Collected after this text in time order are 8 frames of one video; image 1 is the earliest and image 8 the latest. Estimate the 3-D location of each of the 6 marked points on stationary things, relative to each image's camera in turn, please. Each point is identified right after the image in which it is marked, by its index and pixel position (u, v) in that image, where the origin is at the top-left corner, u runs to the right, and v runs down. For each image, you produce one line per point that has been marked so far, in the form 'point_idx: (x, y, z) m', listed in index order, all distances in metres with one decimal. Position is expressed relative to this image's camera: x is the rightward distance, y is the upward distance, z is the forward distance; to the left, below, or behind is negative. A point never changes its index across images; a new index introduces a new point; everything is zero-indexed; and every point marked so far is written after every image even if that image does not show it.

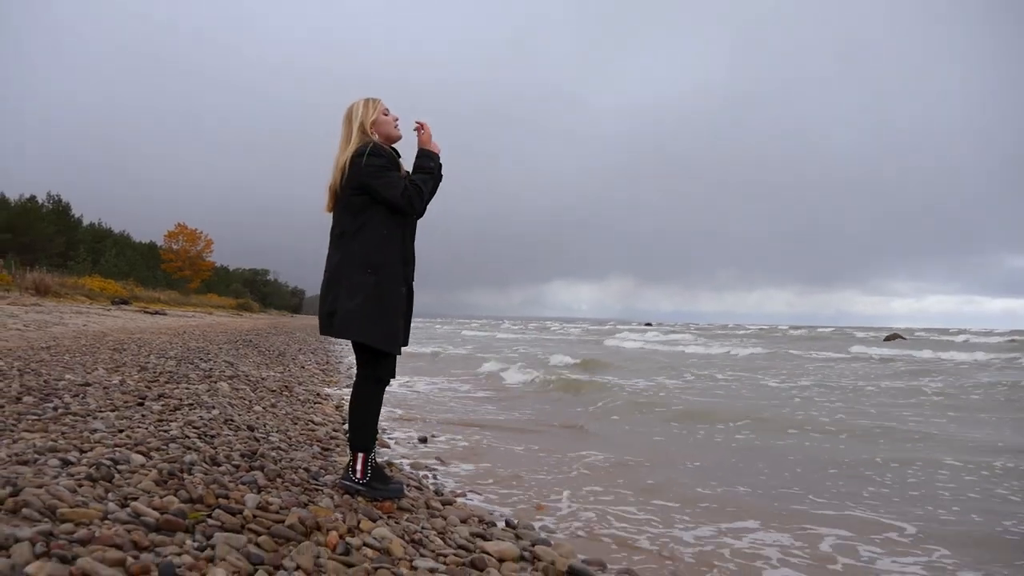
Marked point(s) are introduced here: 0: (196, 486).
0: (-1.8, -1.1, +3.4) m
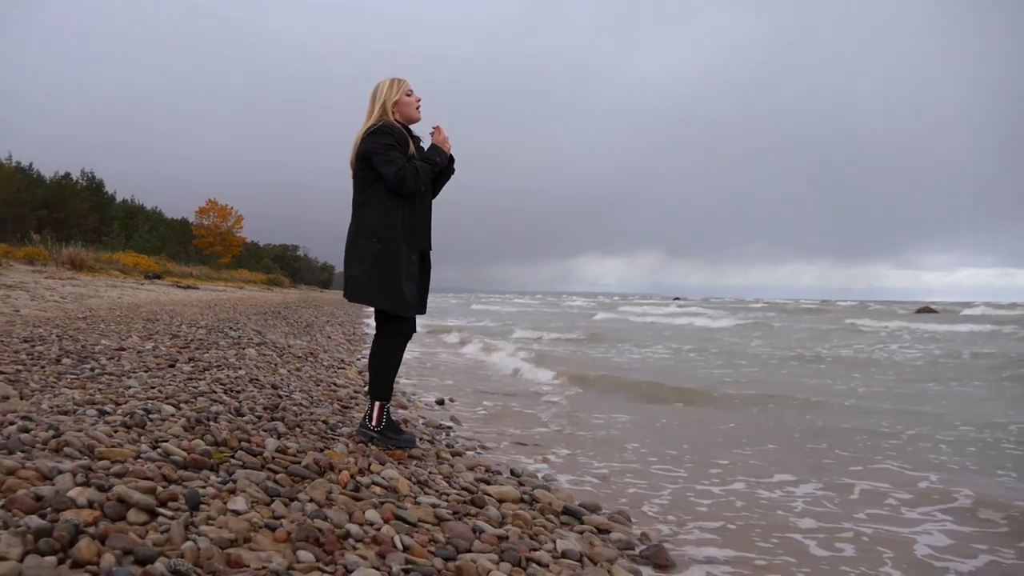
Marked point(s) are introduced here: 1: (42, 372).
0: (-1.8, -0.9, +3.6) m
1: (-4.3, -0.8, +5.3) m
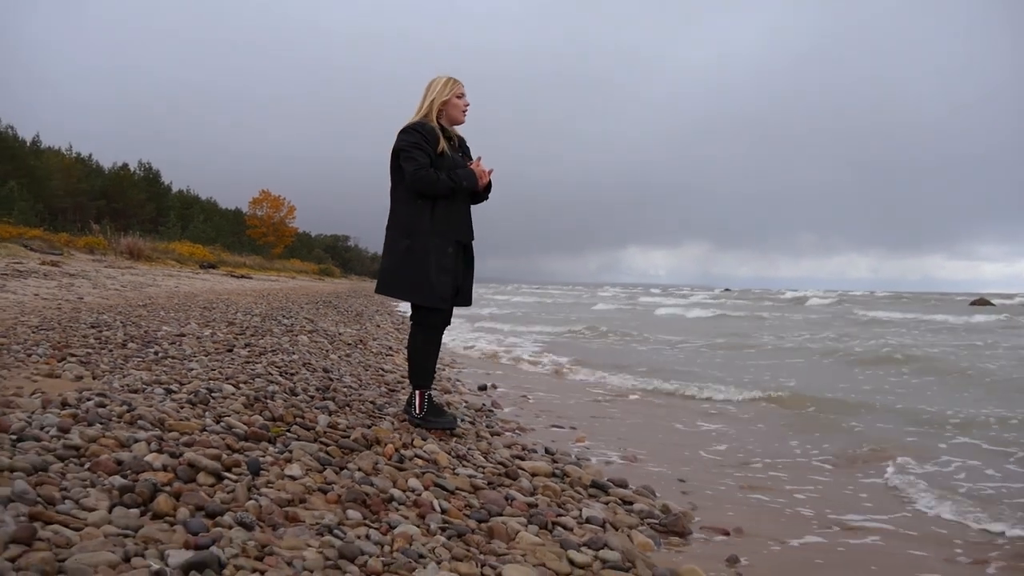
0: (-1.6, -0.8, +4.0) m
1: (-3.9, -0.7, +5.8) m
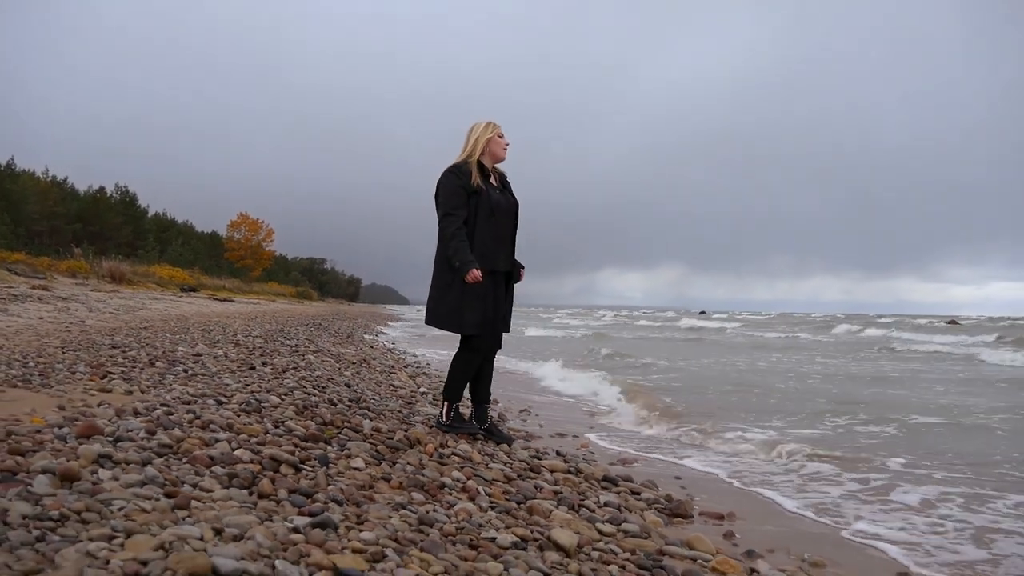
0: (-1.4, -1.0, +4.4) m
1: (-3.9, -0.9, +6.2) m
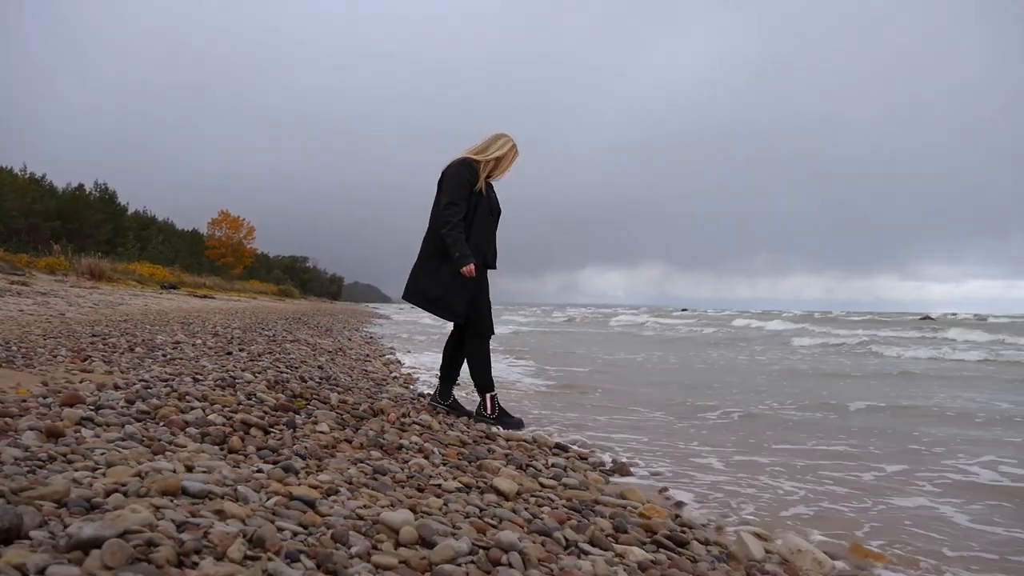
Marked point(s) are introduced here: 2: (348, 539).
0: (-1.8, -0.8, +4.7) m
1: (-4.2, -0.8, +6.4) m
2: (-0.6, -0.8, +2.0) m
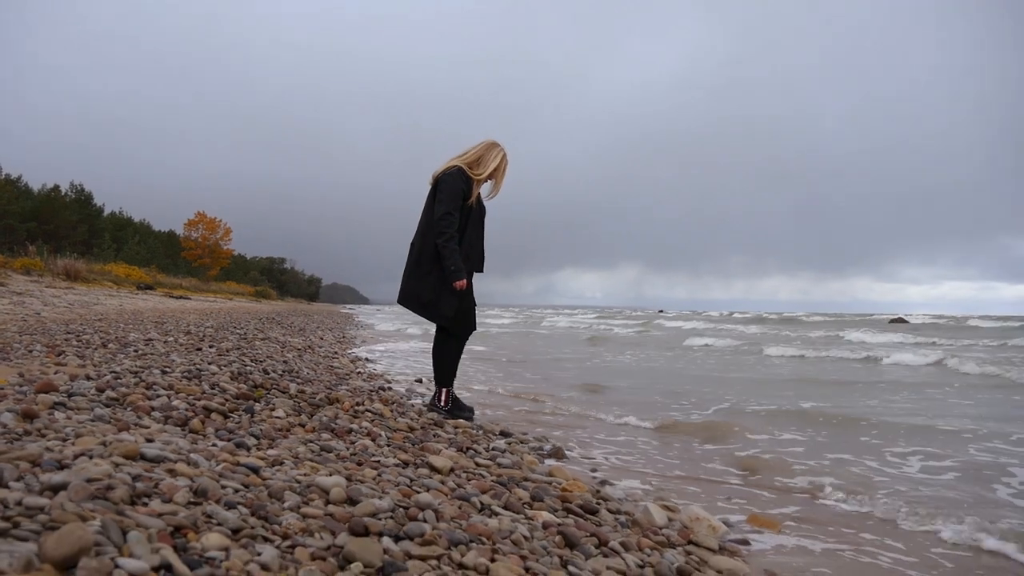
0: (-2.2, -0.8, +5.1) m
1: (-4.7, -0.7, +6.7) m
2: (-0.9, -0.8, +2.3) m
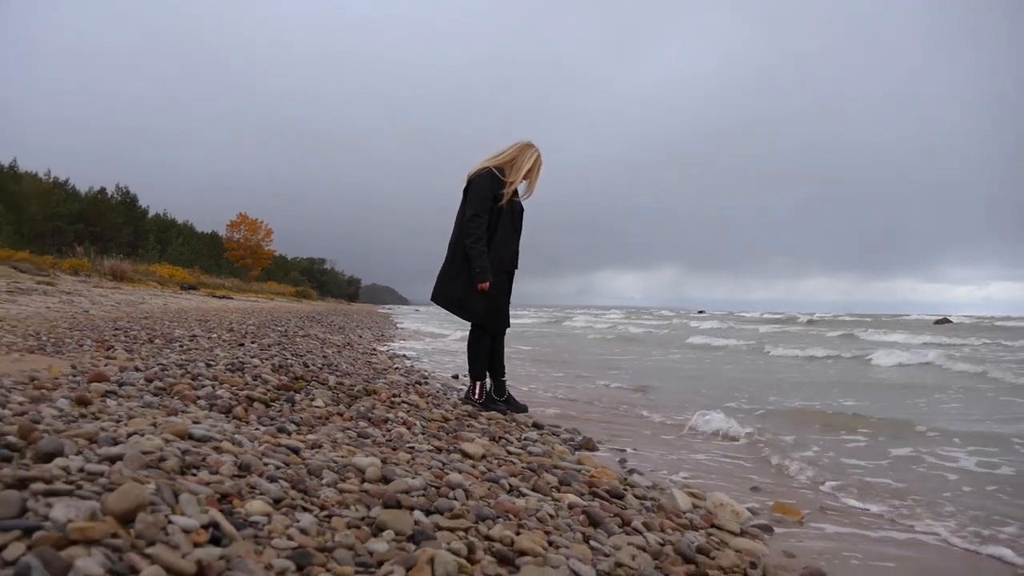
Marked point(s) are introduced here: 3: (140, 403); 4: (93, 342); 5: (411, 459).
0: (-1.9, -0.8, +5.2) m
1: (-4.4, -0.7, +7.0) m
2: (-0.8, -0.8, +2.4) m
3: (-2.3, -0.7, +3.6) m
4: (-4.9, -0.6, +6.9) m
5: (-0.6, -0.9, +3.1) m
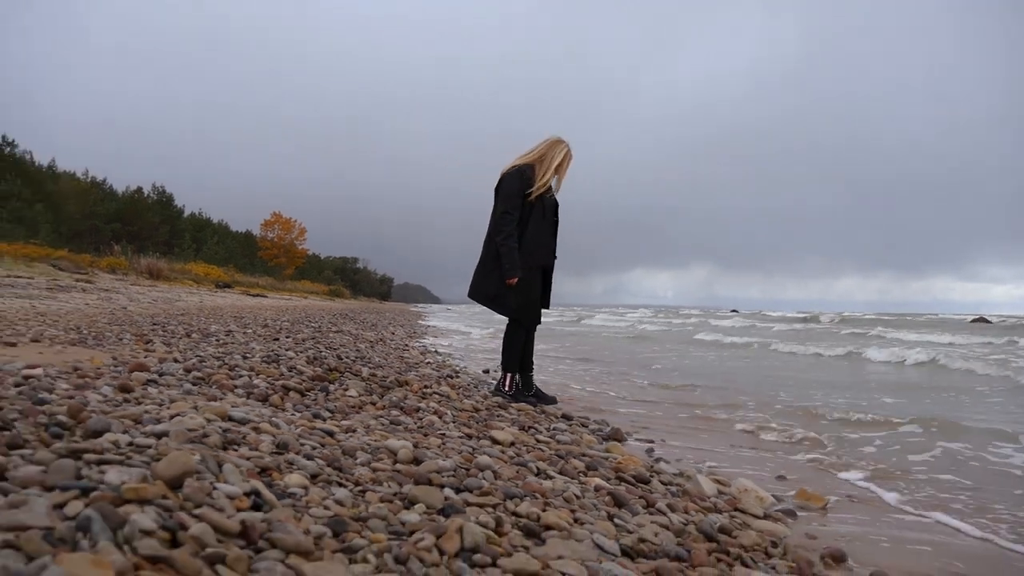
0: (-1.7, -0.7, +5.4) m
1: (-4.1, -0.6, +7.2) m
2: (-0.7, -0.7, +2.5) m
3: (-2.1, -0.7, +3.7) m
4: (-4.6, -0.6, +7.1) m
5: (-0.4, -0.9, +3.2) m
